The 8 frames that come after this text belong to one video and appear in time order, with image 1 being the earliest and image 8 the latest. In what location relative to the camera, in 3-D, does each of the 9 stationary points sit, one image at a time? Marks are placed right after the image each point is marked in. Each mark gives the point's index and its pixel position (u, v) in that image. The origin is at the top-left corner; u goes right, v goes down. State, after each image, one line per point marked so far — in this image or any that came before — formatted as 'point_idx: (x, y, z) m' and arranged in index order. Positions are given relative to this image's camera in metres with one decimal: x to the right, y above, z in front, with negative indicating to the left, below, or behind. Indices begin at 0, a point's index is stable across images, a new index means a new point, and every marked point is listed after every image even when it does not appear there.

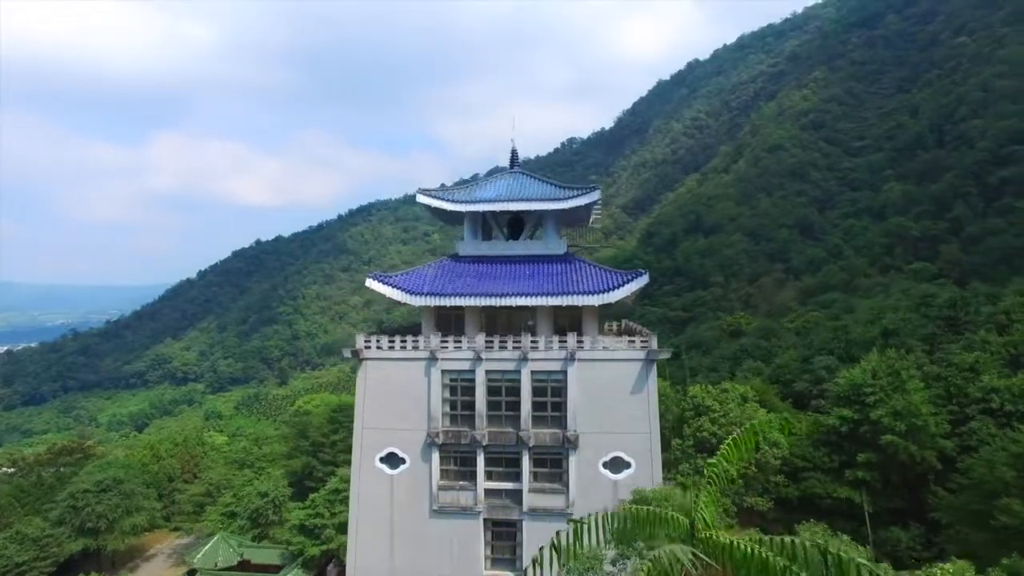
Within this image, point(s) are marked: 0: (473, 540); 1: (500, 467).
0: (-0.7, -5.4, +13.2) m
1: (-0.2, -3.8, +13.4) m
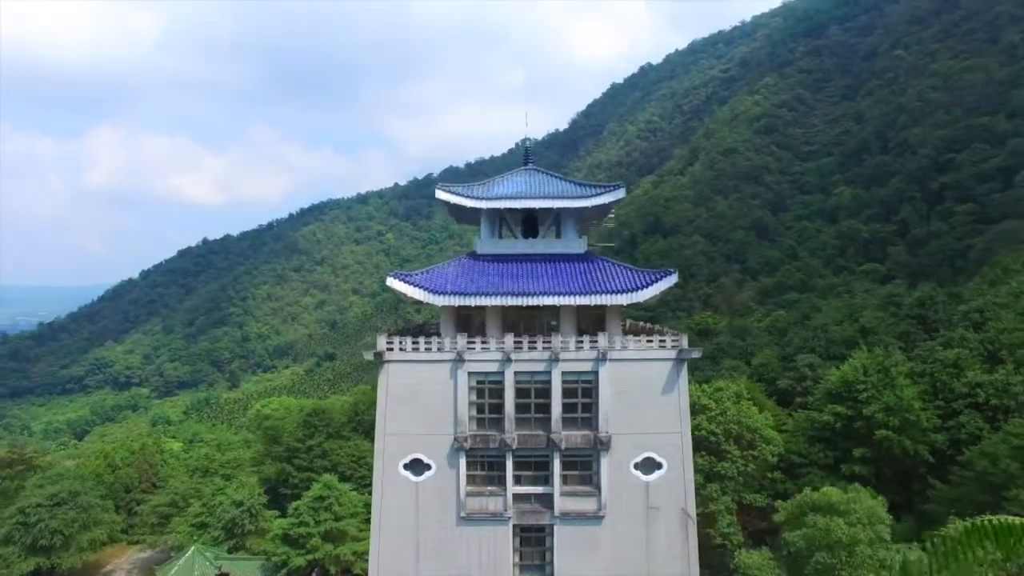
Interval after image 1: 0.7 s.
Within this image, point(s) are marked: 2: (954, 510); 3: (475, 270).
0: (-0.1, -5.4, +12.8) m
1: (+0.4, -3.7, +13.1) m
2: (+12.0, -5.8, +16.5) m
3: (-0.8, +0.4, +14.4) m
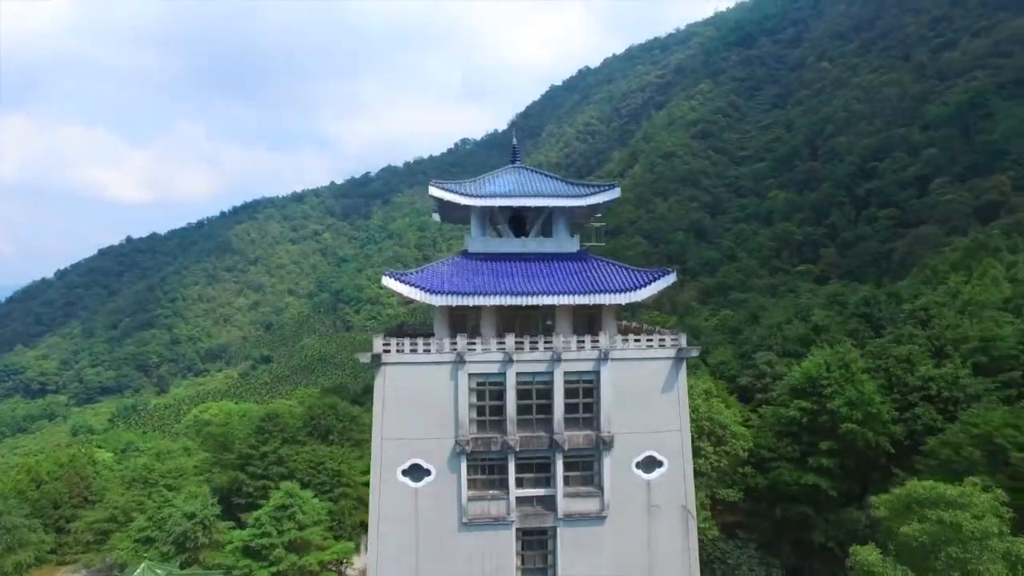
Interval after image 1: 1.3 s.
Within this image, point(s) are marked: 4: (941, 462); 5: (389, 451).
0: (-0.1, -5.3, +12.5) m
1: (+0.4, -3.7, +12.9) m
2: (+11.6, -5.8, +17.4) m
3: (-0.9, +0.4, +14.1) m
4: (+11.5, -4.7, +17.1) m
5: (-2.4, -3.2, +12.4) m
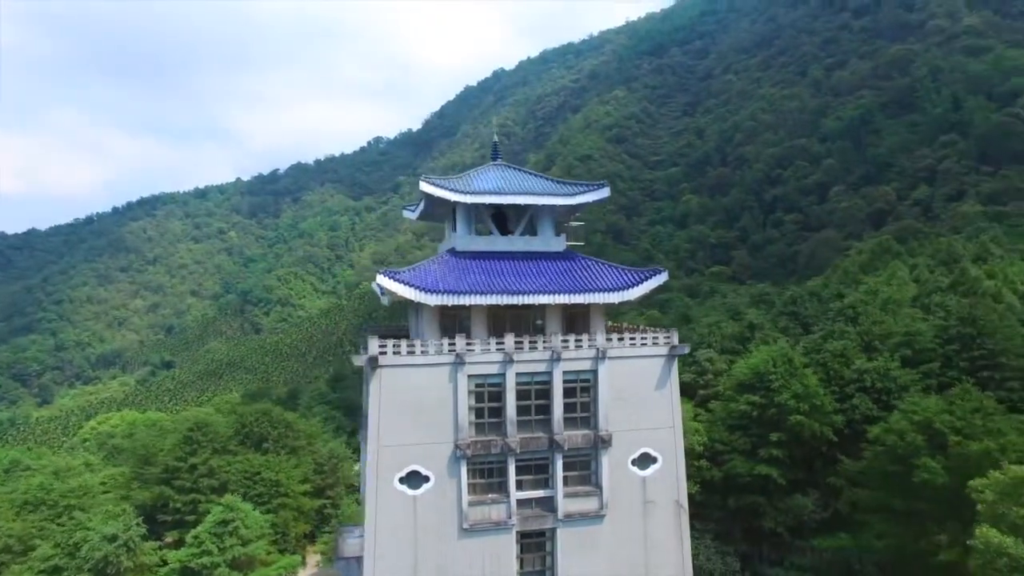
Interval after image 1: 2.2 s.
0: (0.0, -5.3, +12.3) m
1: (+0.4, -3.7, +12.7) m
2: (+10.8, -5.7, +18.7) m
3: (-1.1, +0.4, +13.7) m
4: (+10.7, -4.6, +18.4) m
5: (-2.4, -3.2, +11.8) m
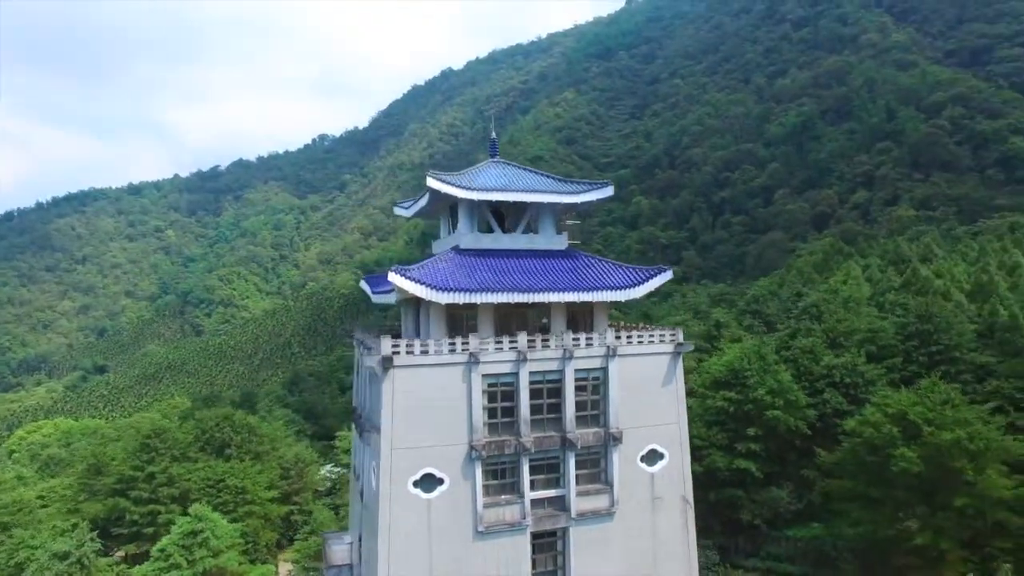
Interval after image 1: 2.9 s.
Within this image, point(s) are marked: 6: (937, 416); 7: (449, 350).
0: (+0.2, -5.3, +12.1) m
1: (+0.6, -3.6, +12.6) m
2: (+10.5, -5.7, +19.5) m
3: (-0.9, +0.5, +13.5) m
4: (+10.4, -4.6, +19.2) m
5: (-2.0, -3.1, +11.5) m
6: (+12.0, -3.6, +18.0) m
7: (-1.1, -1.2, +11.9) m
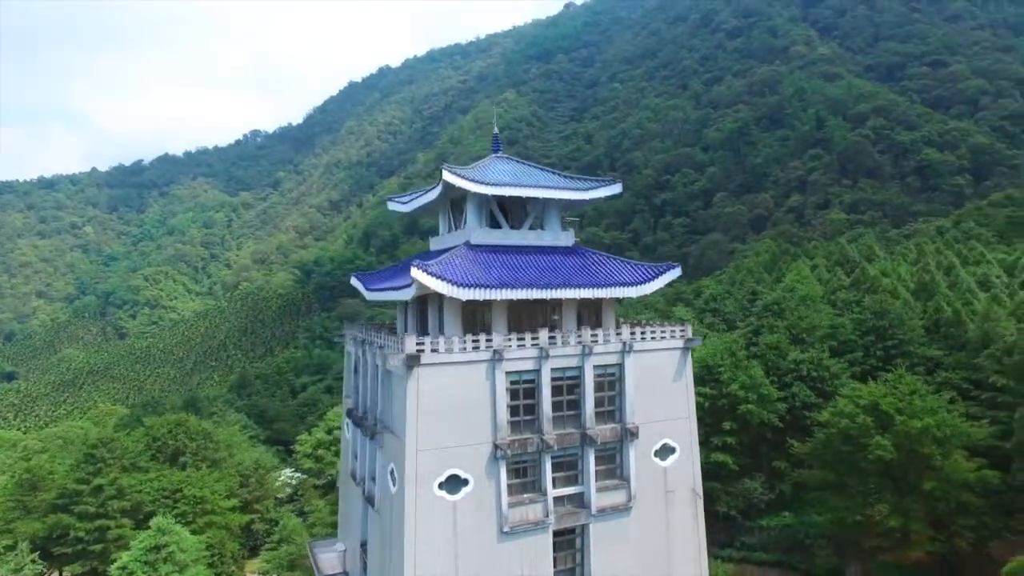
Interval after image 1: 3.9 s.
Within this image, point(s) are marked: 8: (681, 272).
0: (+0.7, -5.2, +12.0) m
1: (+1.0, -3.6, +12.5) m
2: (+10.1, -5.6, +20.3) m
3: (-0.7, +0.6, +13.3) m
4: (+10.1, -4.5, +20.0) m
5: (-1.5, -3.0, +11.1) m
6: (+11.8, -3.5, +19.0) m
7: (-0.7, -1.1, +11.6) m
8: (+3.7, +0.4, +14.0) m
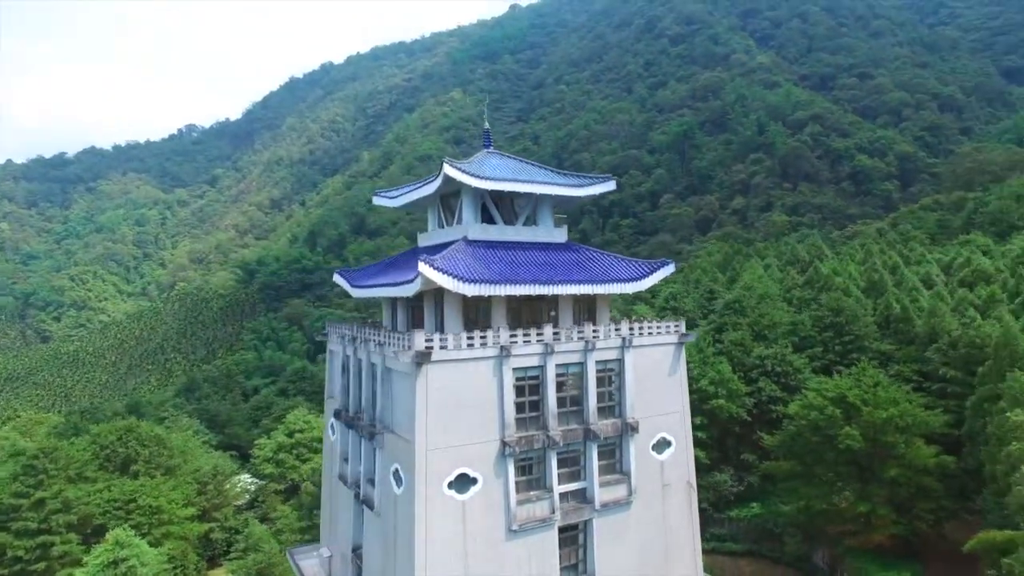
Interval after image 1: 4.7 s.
0: (+0.8, -5.1, +11.9) m
1: (+1.0, -3.5, +12.4) m
2: (+9.5, -5.5, +21.1) m
3: (-0.7, +0.6, +13.1) m
4: (+9.4, -4.4, +20.8) m
5: (-1.4, -3.0, +10.9) m
6: (+11.2, -3.4, +19.9) m
7: (-0.6, -1.0, +11.5) m
8: (+3.6, +0.4, +14.2) m
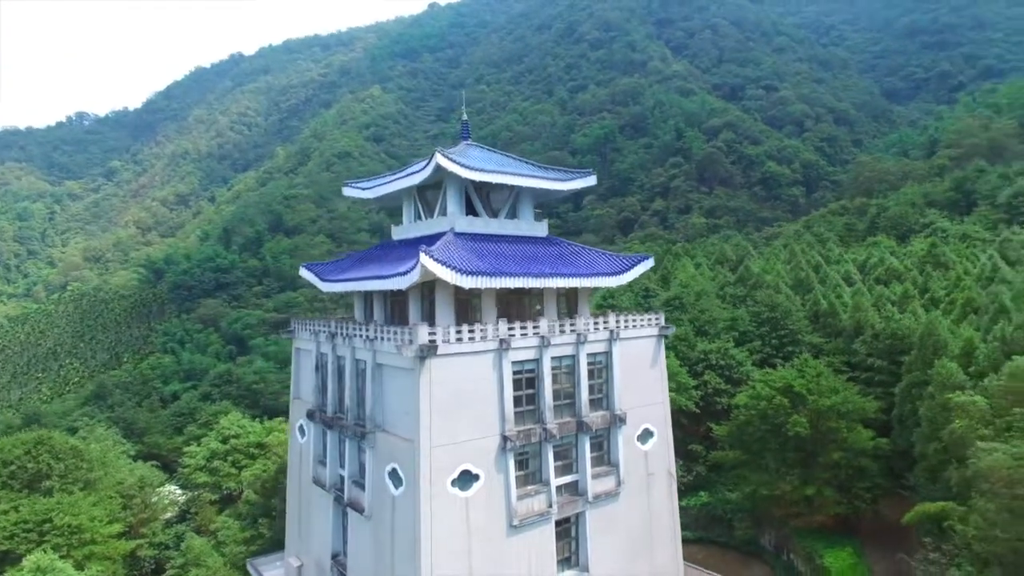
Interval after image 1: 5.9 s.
0: (+0.7, -5.0, +11.9) m
1: (+0.9, -3.3, +12.4) m
2: (+8.1, -5.4, +22.1) m
3: (-0.9, +0.8, +12.8) m
4: (+8.1, -4.3, +21.8) m
5: (-1.3, -2.8, +10.5) m
6: (+10.0, -3.3, +21.2) m
7: (-0.5, -0.9, +11.2) m
8: (+3.2, +0.6, +14.5) m
